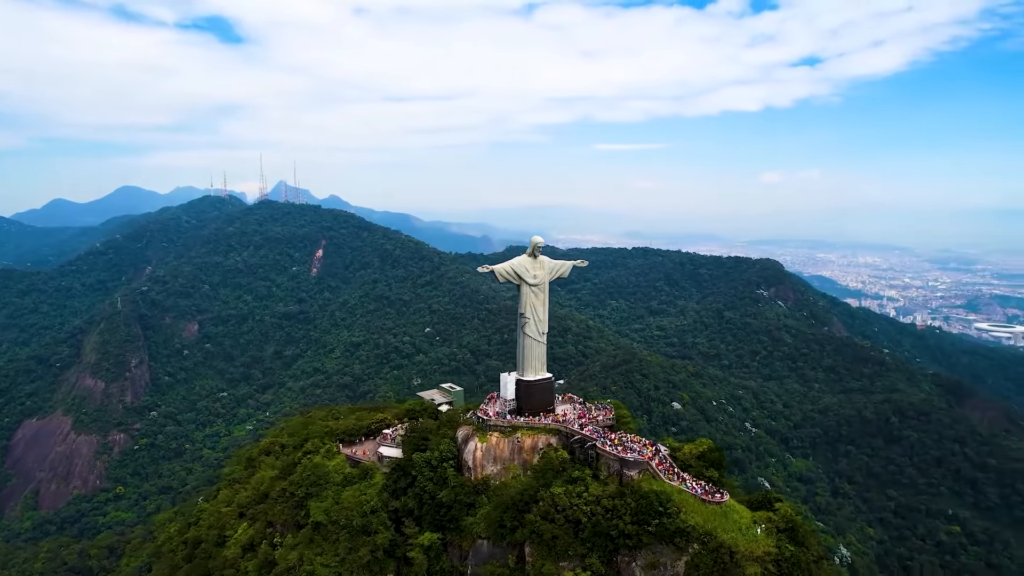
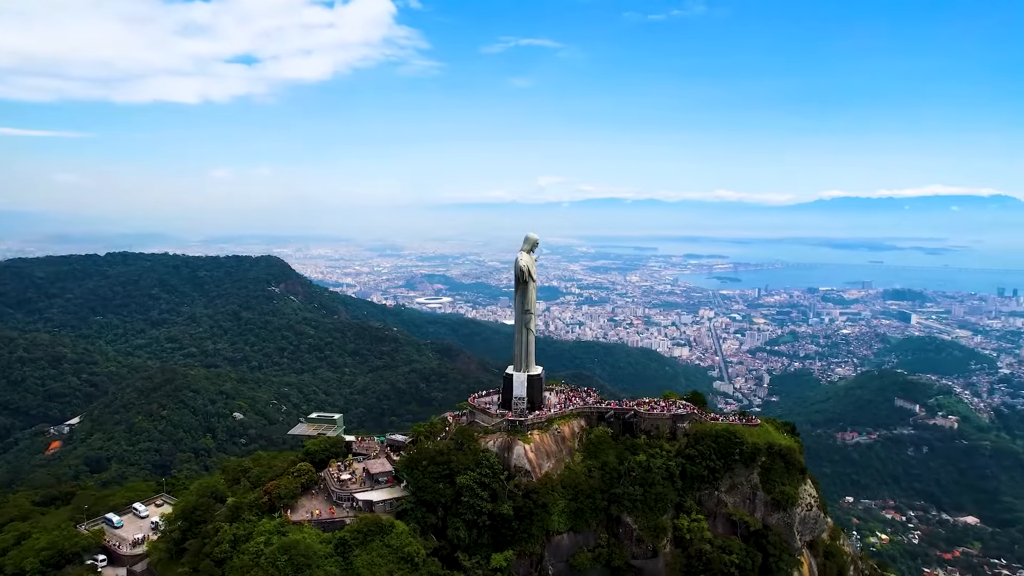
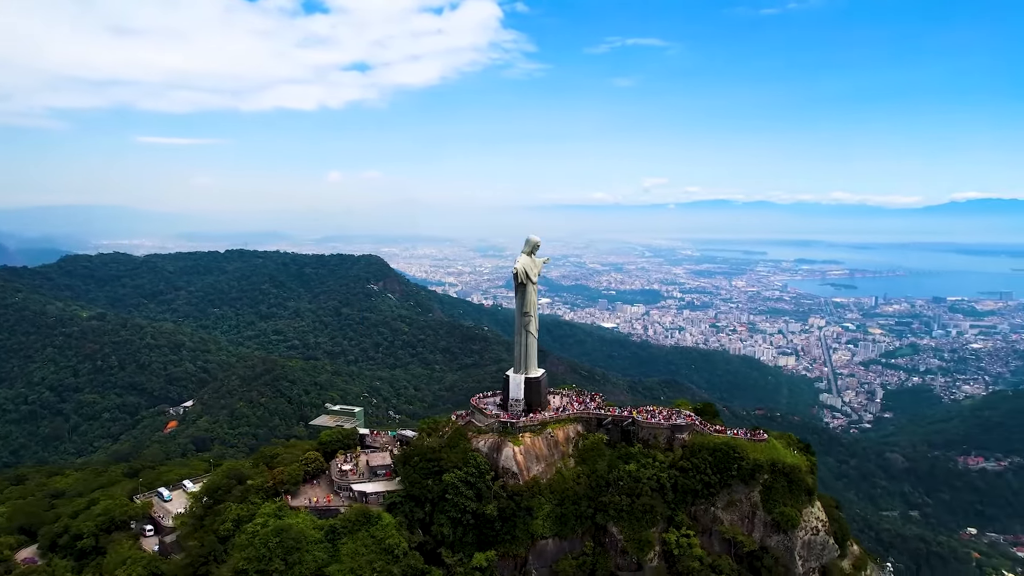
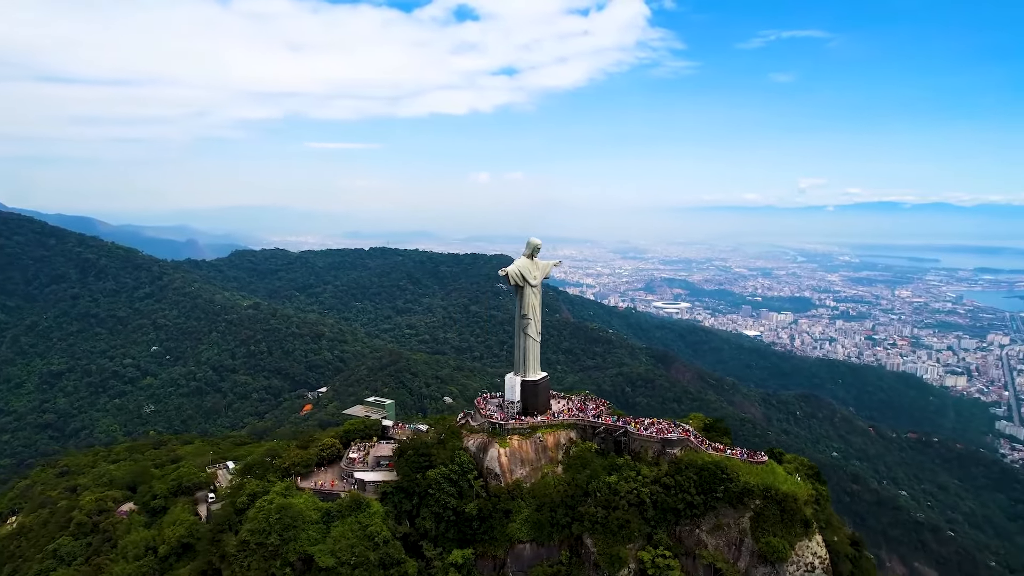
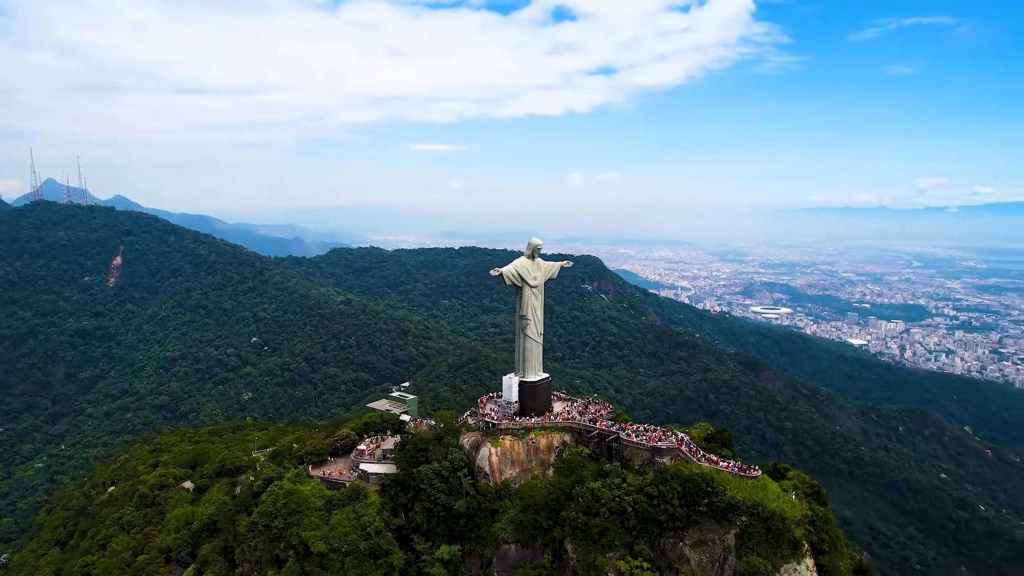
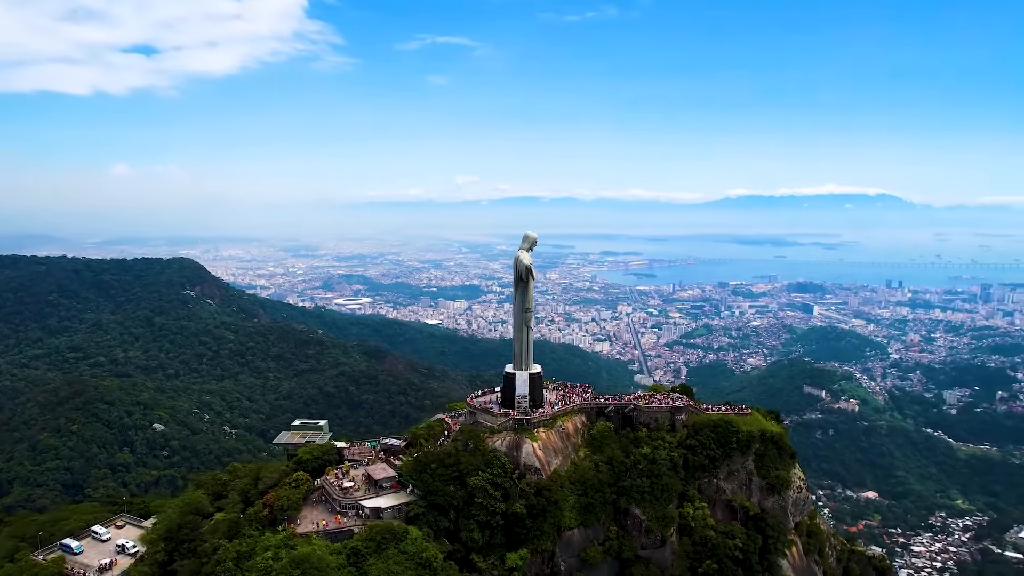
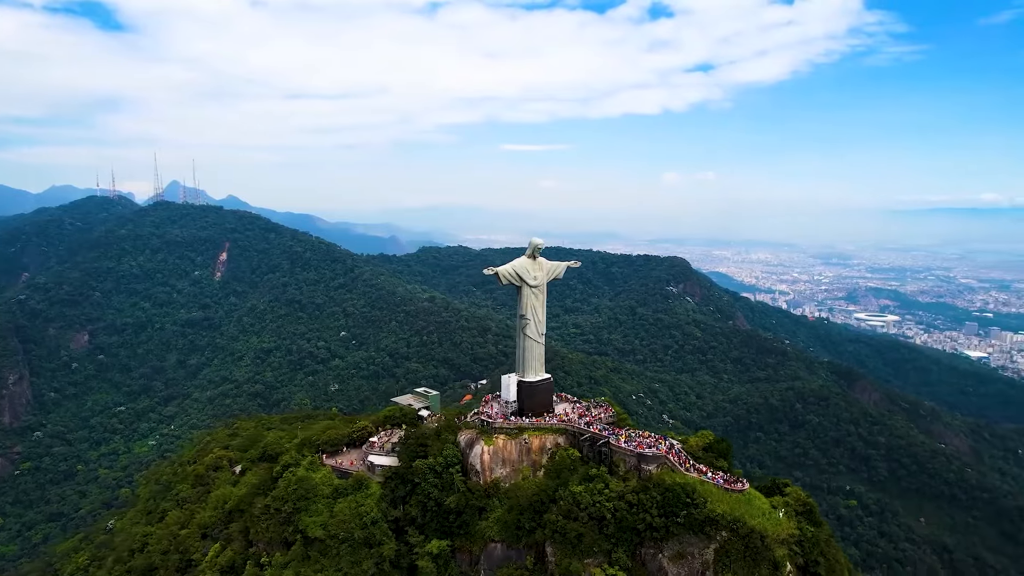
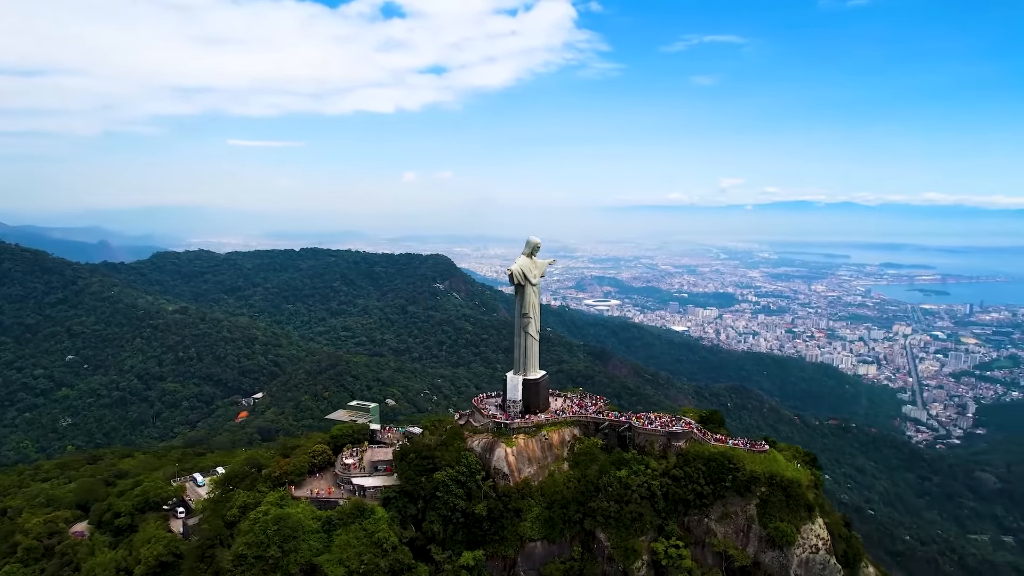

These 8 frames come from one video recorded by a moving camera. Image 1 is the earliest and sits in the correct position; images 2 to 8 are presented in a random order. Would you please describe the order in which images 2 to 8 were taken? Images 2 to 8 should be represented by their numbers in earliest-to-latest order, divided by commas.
7, 5, 4, 8, 3, 2, 6
